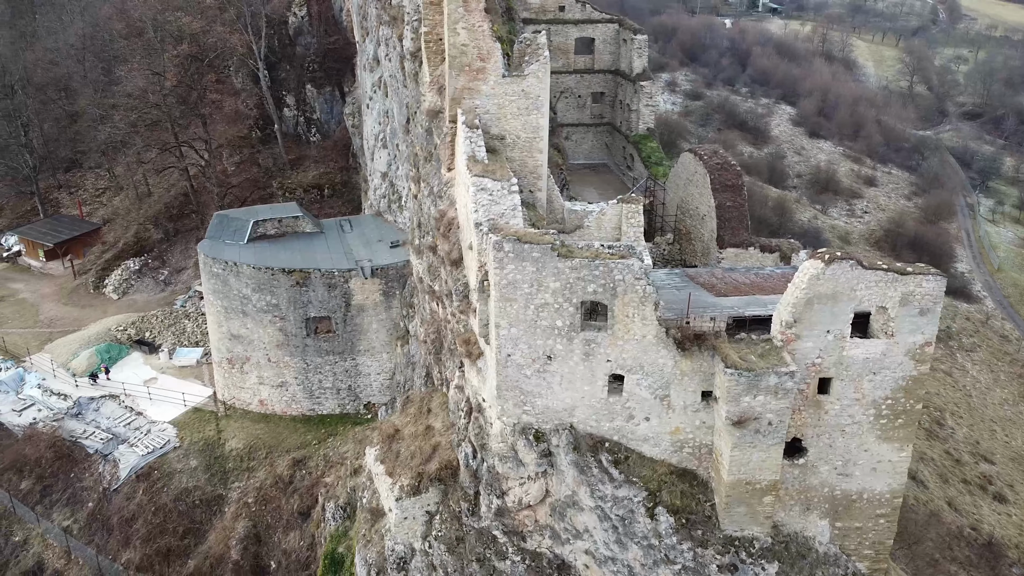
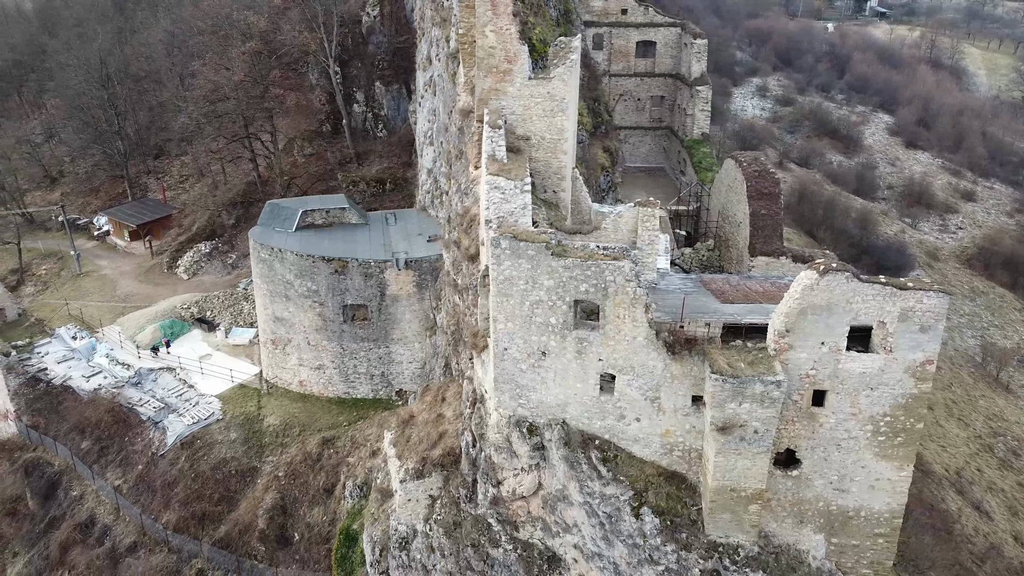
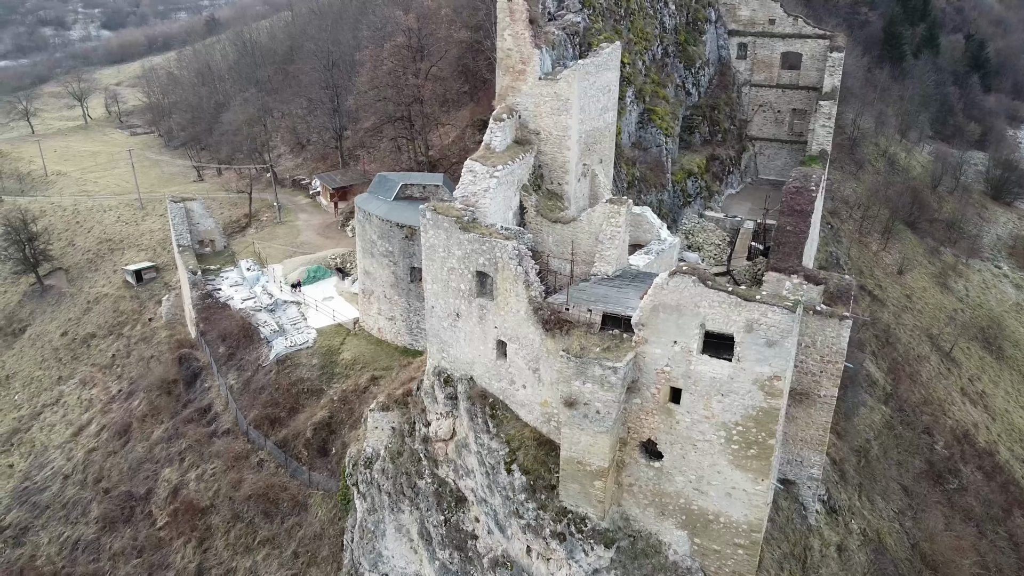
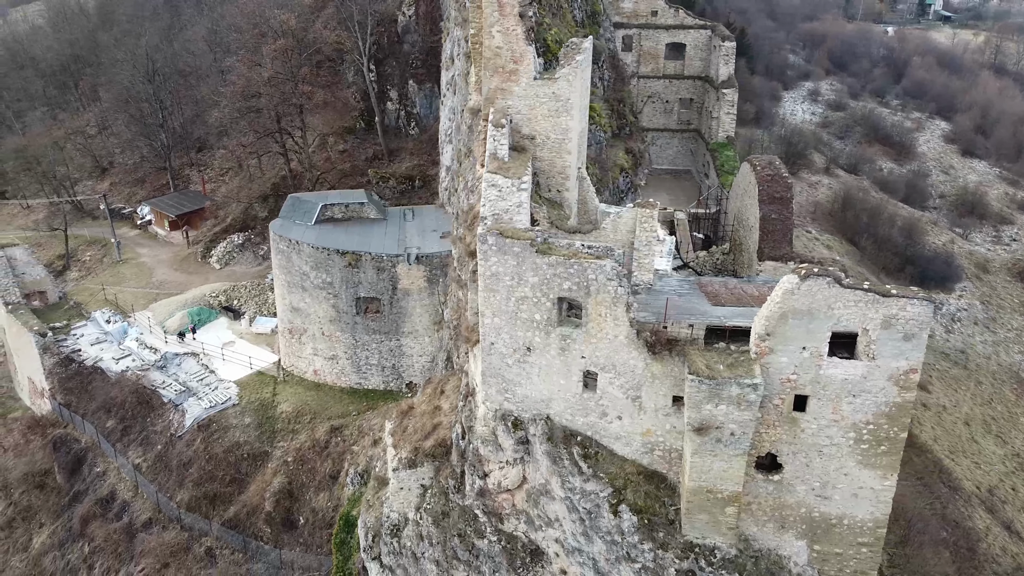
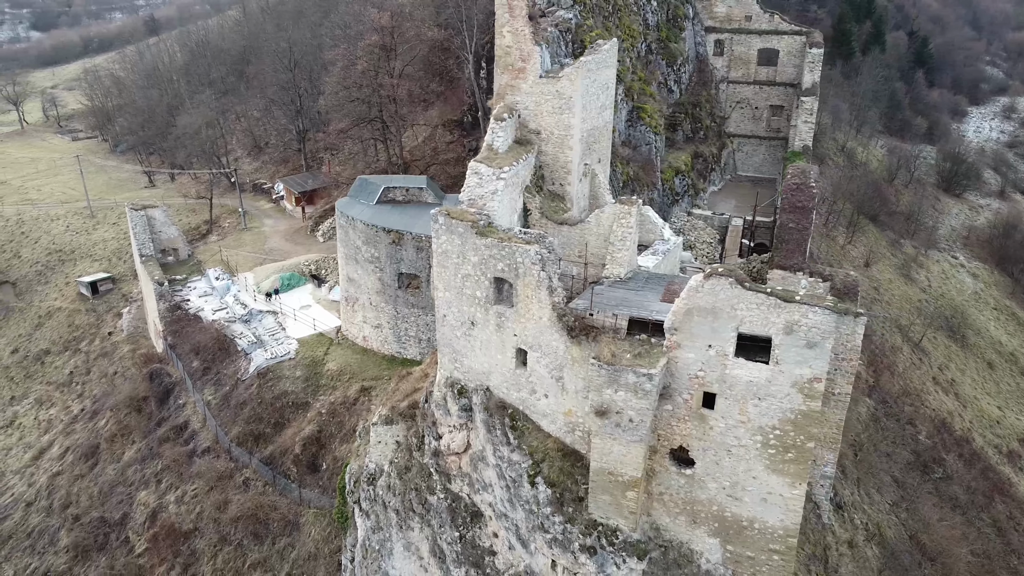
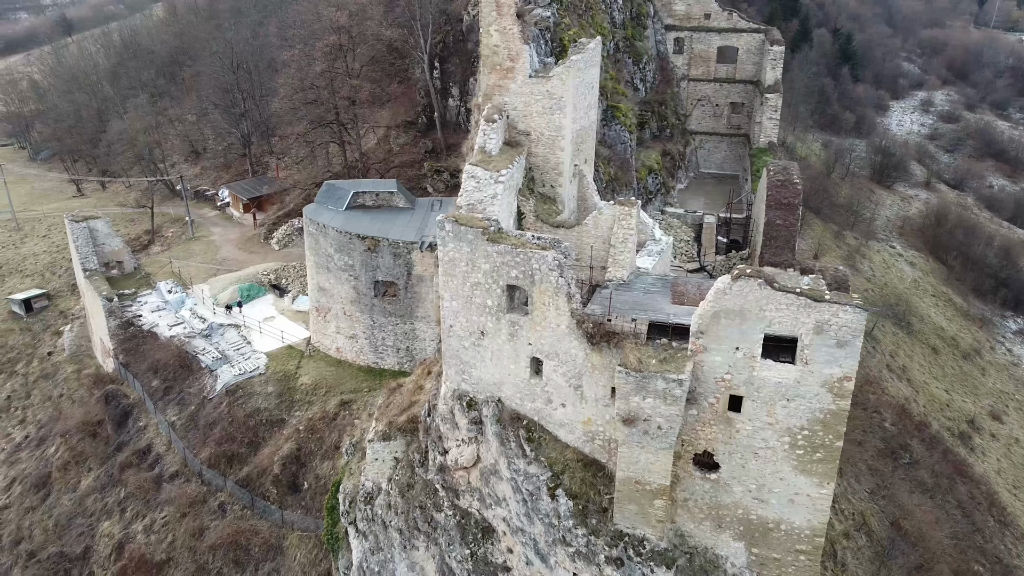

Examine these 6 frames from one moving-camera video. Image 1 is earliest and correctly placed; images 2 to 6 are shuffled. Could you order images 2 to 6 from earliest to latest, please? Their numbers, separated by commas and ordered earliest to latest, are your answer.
2, 4, 6, 5, 3
